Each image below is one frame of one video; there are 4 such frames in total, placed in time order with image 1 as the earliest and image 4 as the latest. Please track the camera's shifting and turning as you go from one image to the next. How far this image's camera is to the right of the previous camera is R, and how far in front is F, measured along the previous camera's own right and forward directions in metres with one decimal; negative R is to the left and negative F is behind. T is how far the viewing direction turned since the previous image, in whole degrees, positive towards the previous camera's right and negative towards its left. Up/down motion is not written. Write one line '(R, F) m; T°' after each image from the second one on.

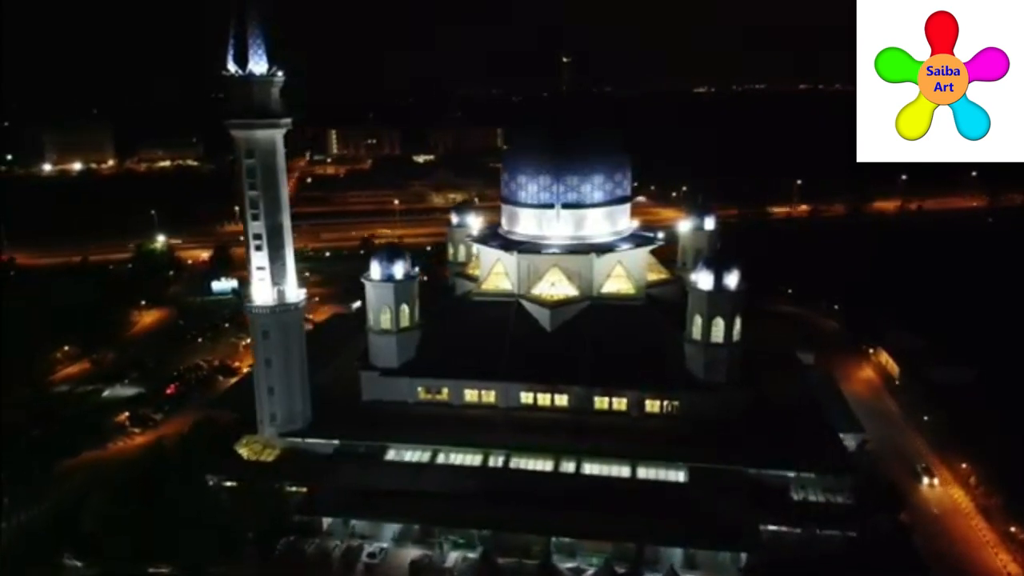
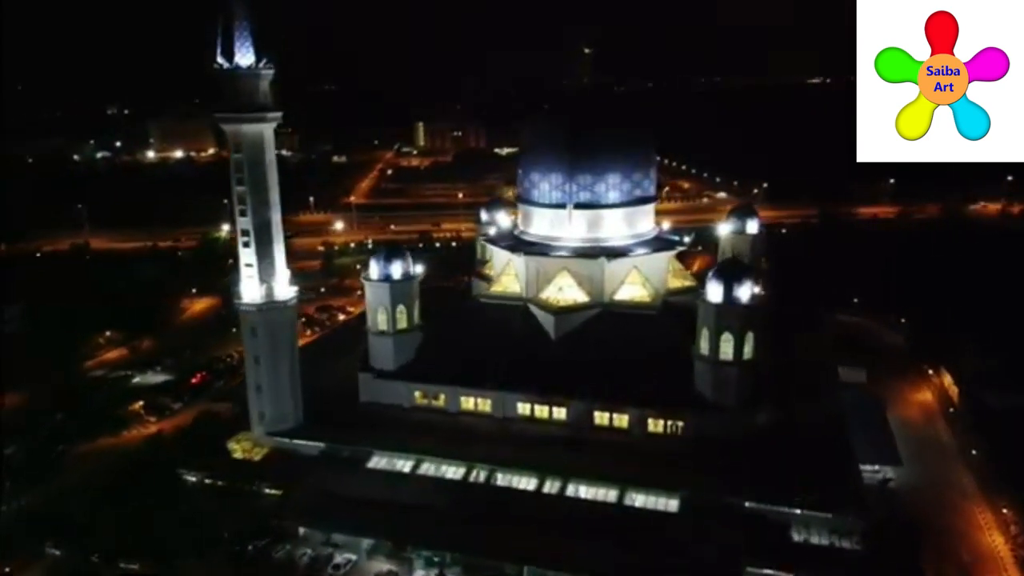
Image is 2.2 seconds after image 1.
(+2.7, +1.4) m; -7°
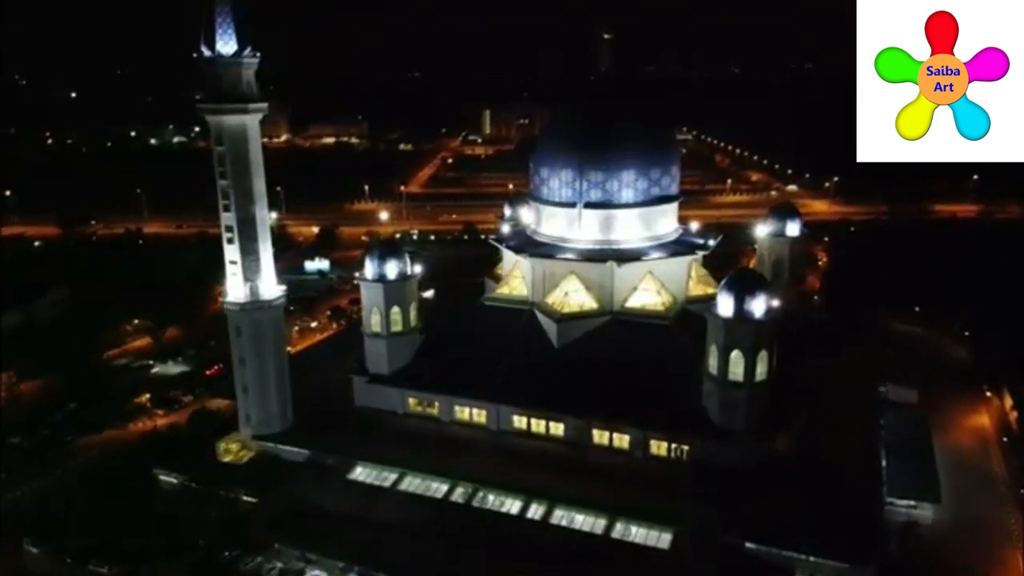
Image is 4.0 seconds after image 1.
(+2.0, +1.6) m; -5°
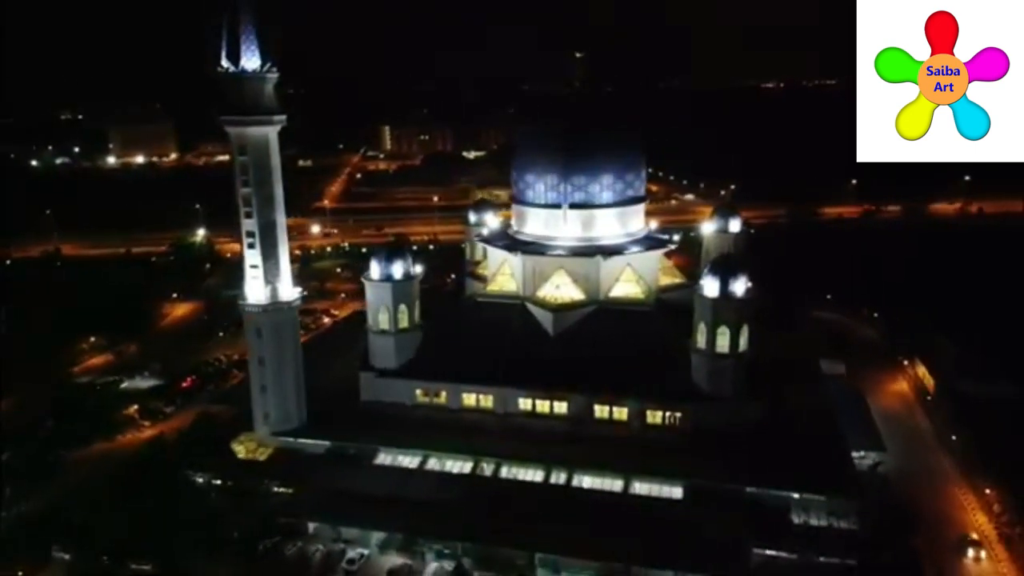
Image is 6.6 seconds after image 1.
(-3.3, -1.8) m; +8°
